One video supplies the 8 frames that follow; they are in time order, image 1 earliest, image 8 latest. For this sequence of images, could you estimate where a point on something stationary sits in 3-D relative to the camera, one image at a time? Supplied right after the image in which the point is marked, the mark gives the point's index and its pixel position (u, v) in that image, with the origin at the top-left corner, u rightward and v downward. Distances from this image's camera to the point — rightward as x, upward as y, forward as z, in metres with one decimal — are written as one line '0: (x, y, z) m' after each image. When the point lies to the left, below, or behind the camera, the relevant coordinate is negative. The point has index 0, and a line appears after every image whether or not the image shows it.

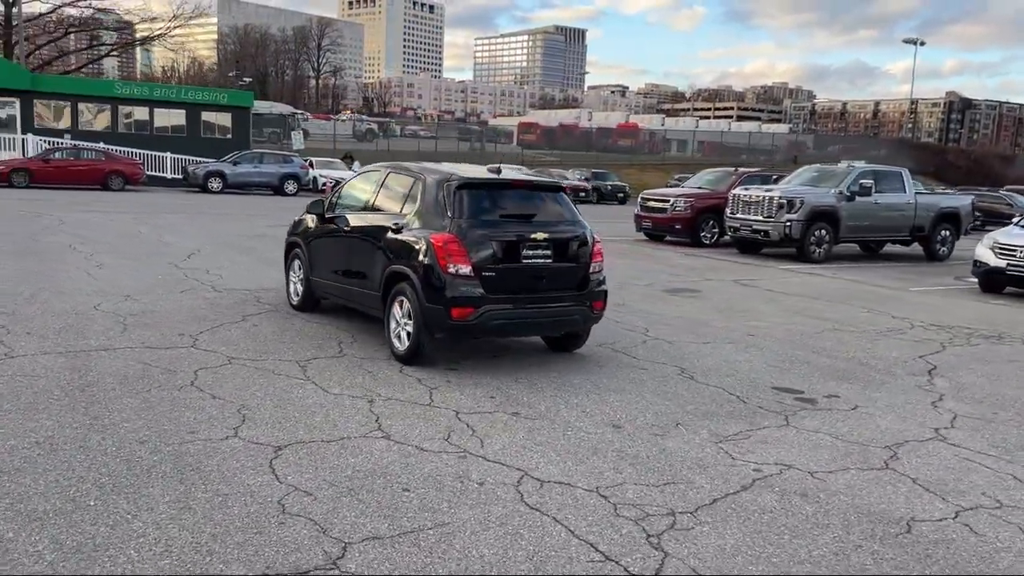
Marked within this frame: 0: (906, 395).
0: (+3.1, -0.9, +7.0) m
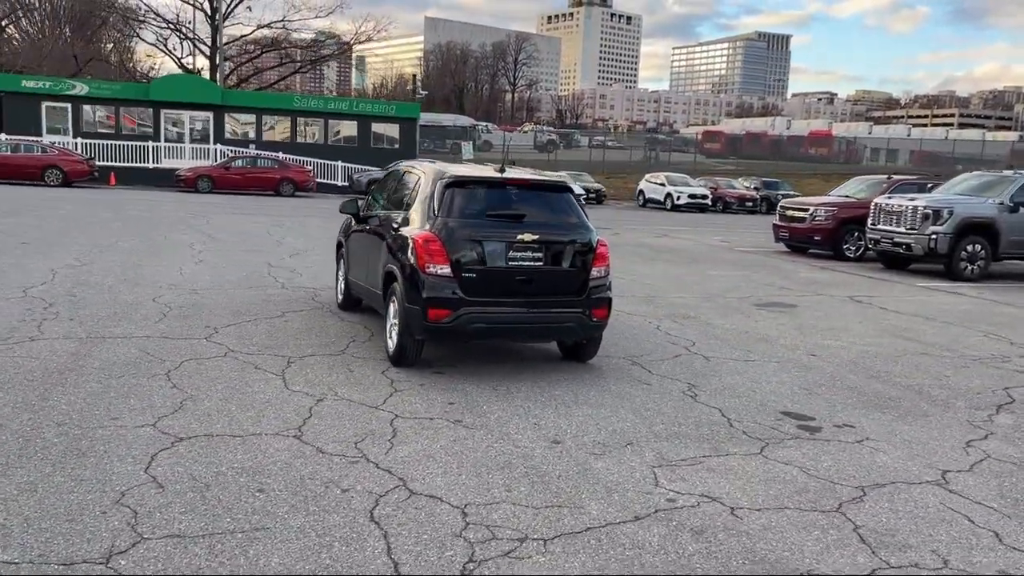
0: (+2.9, -1.0, +6.0) m
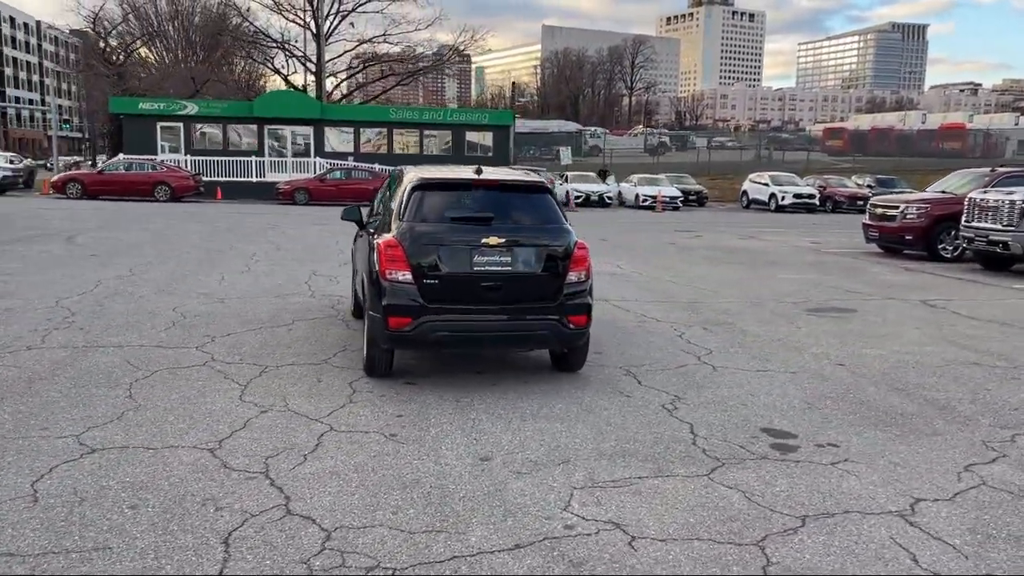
0: (+2.6, -1.0, +5.3) m
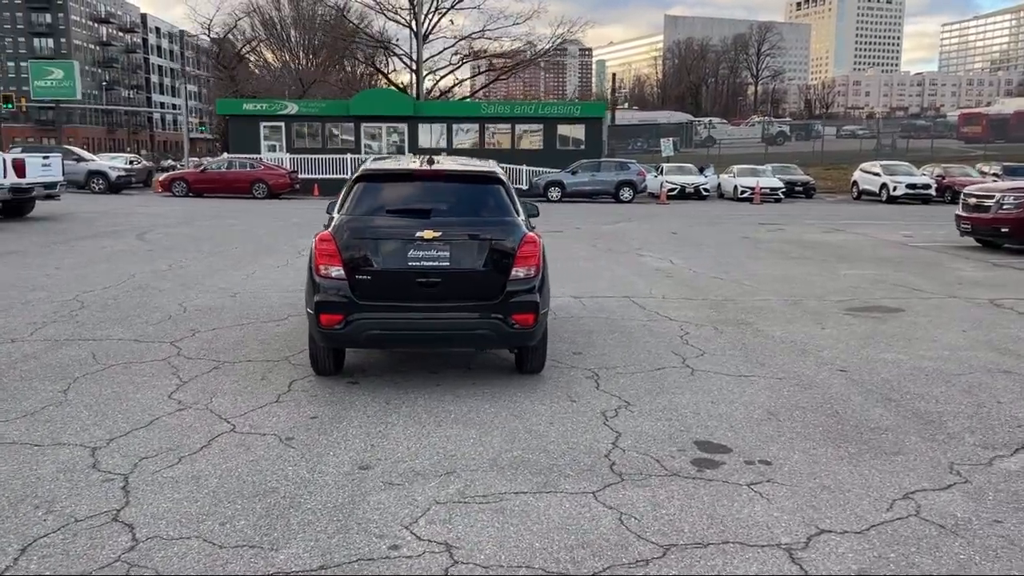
0: (+2.0, -1.0, +4.6) m
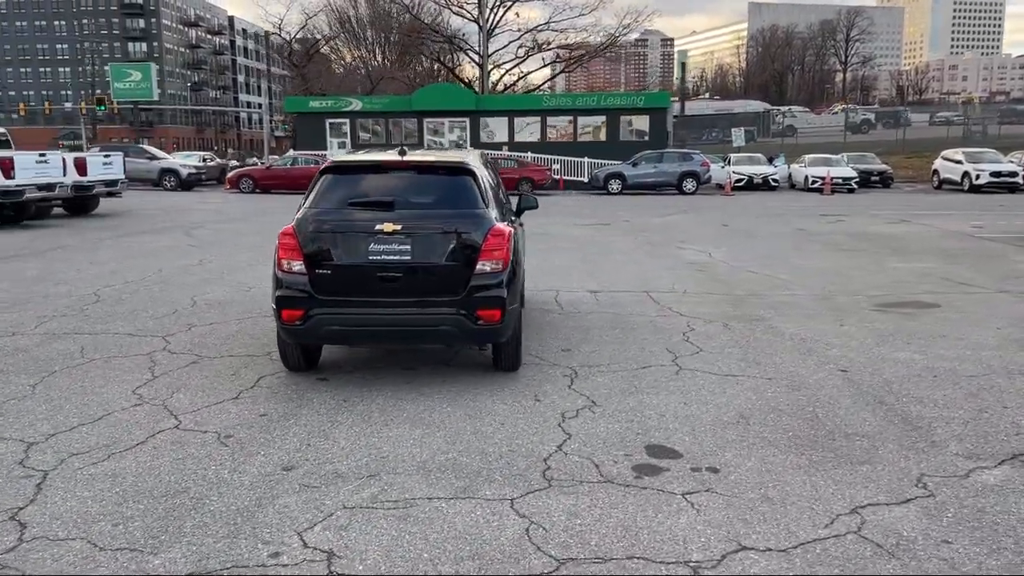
0: (+1.6, -1.0, +4.2) m
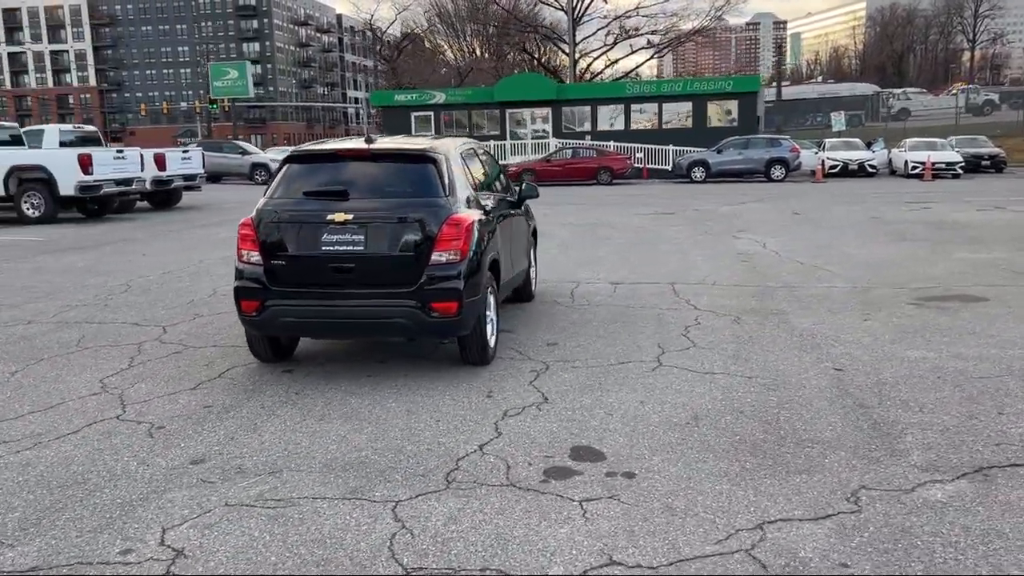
0: (+1.1, -0.9, +3.9) m
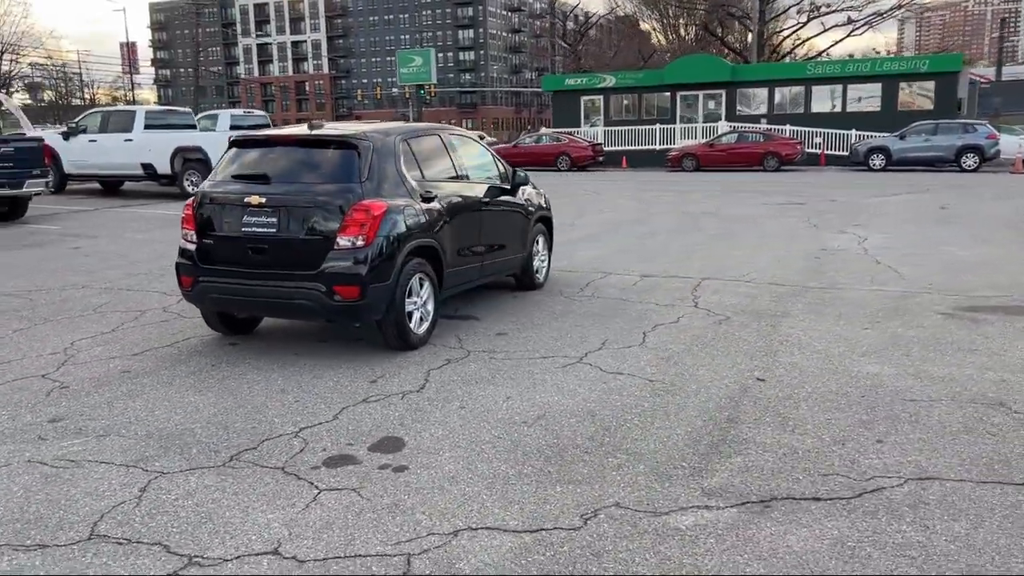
0: (0.0, -0.9, +3.7) m
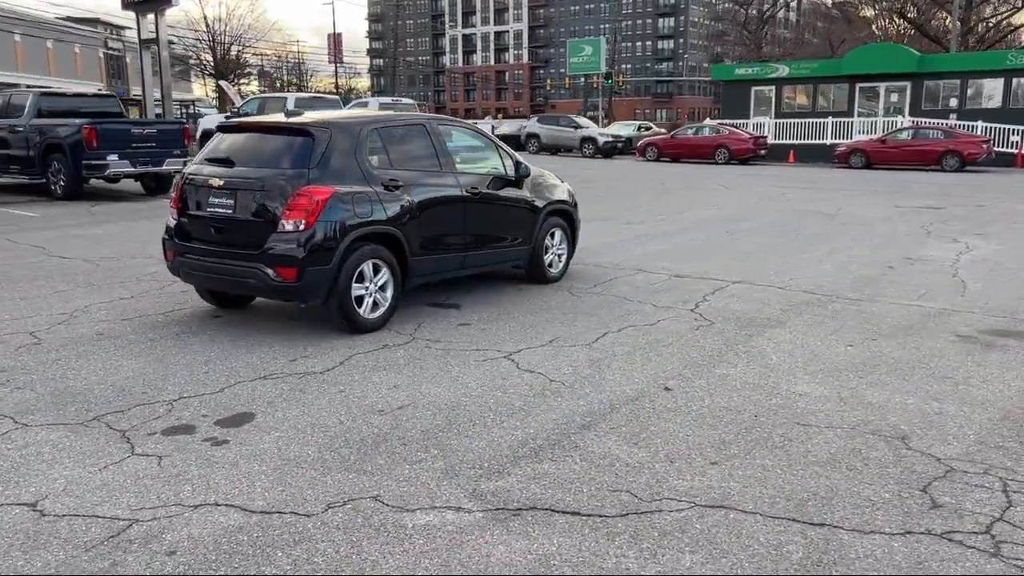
0: (-1.0, -0.9, +3.8) m
